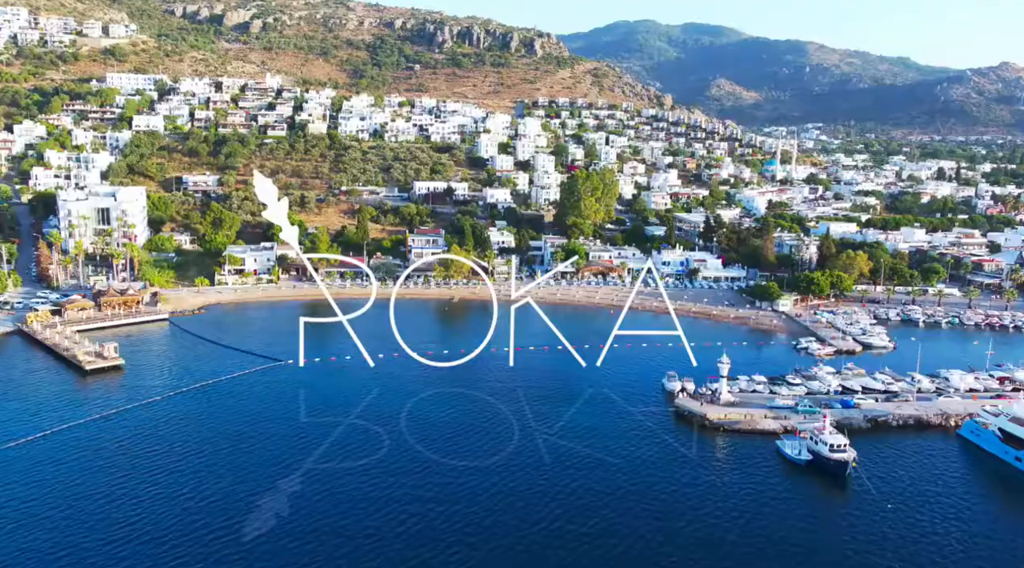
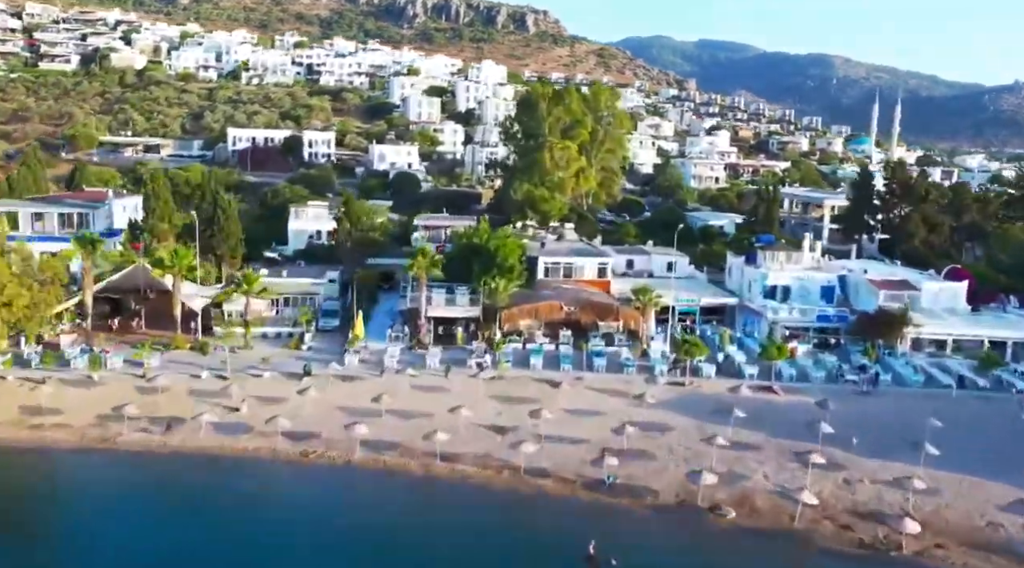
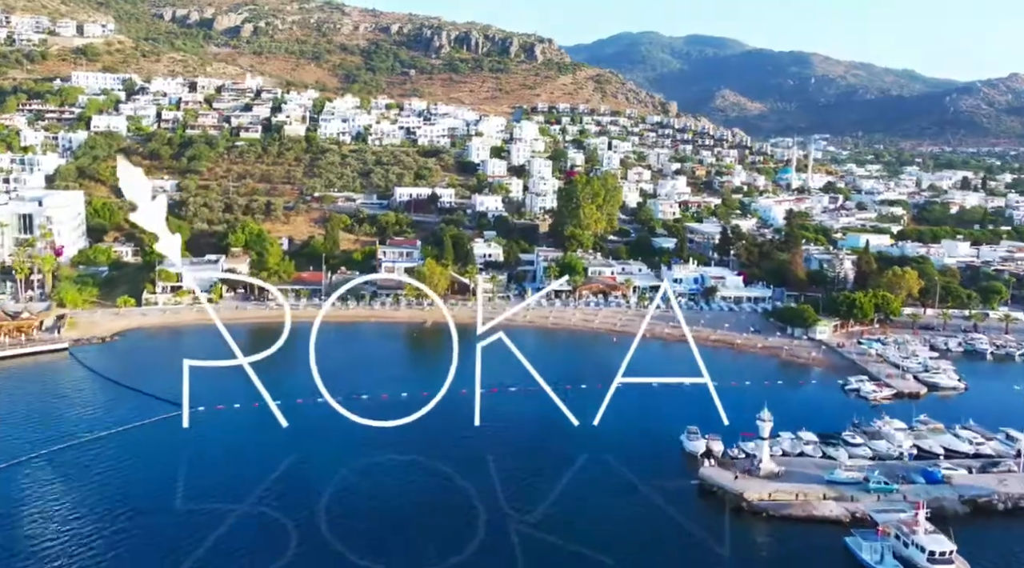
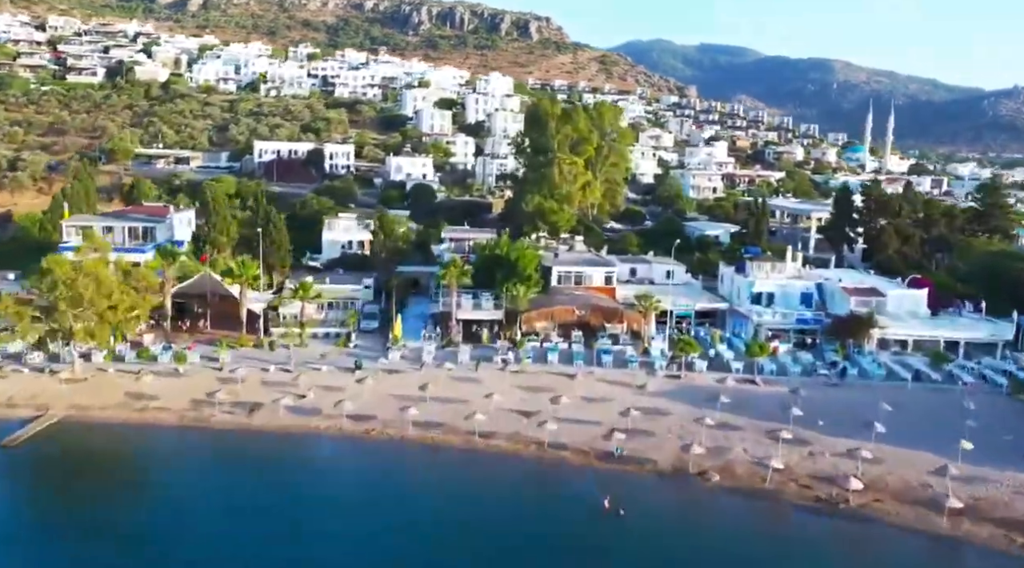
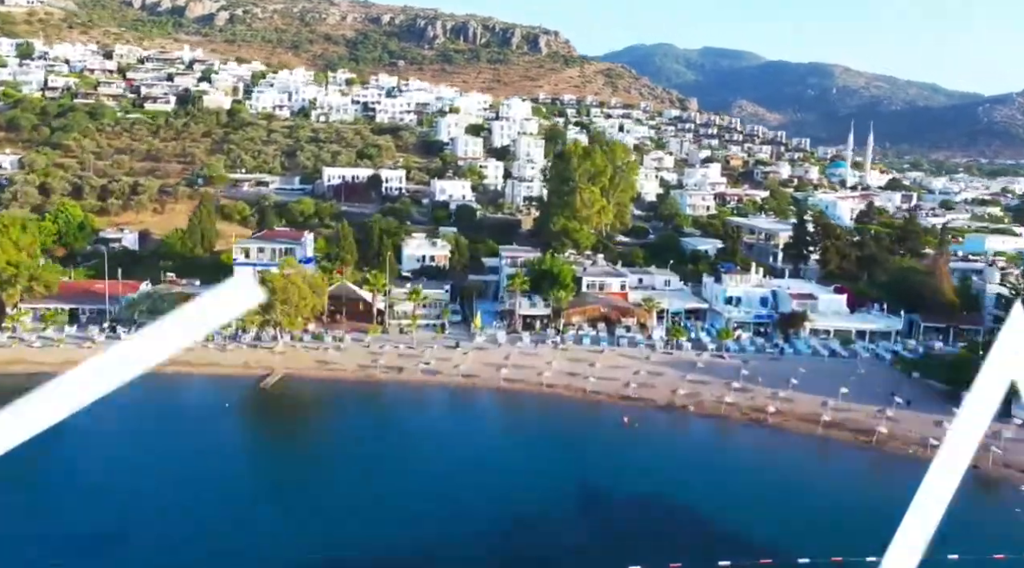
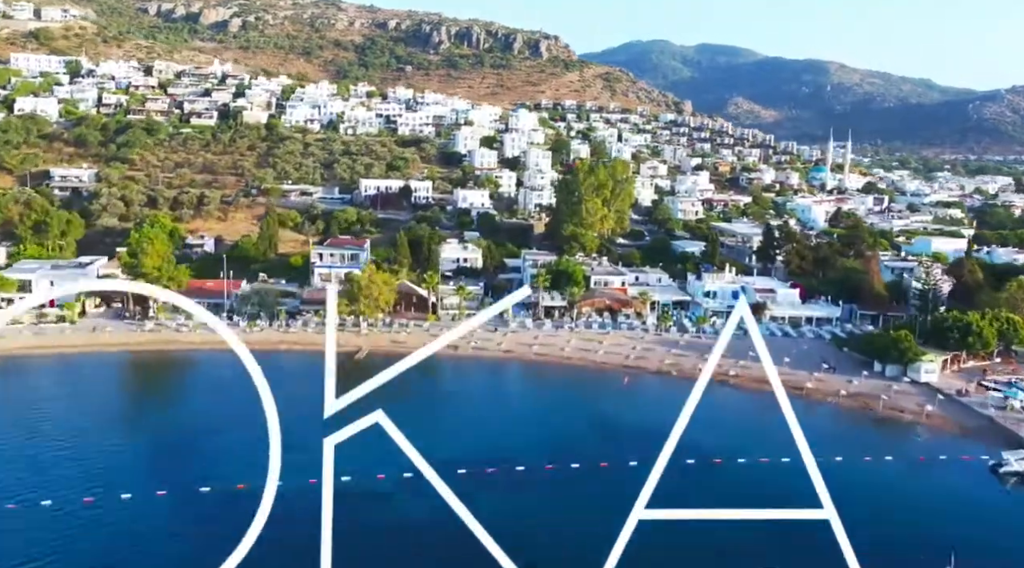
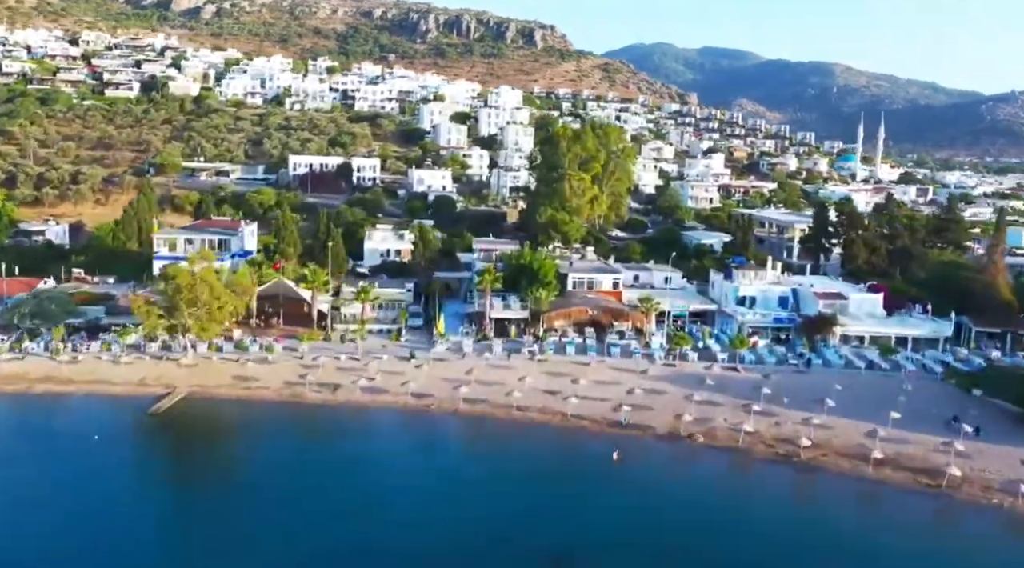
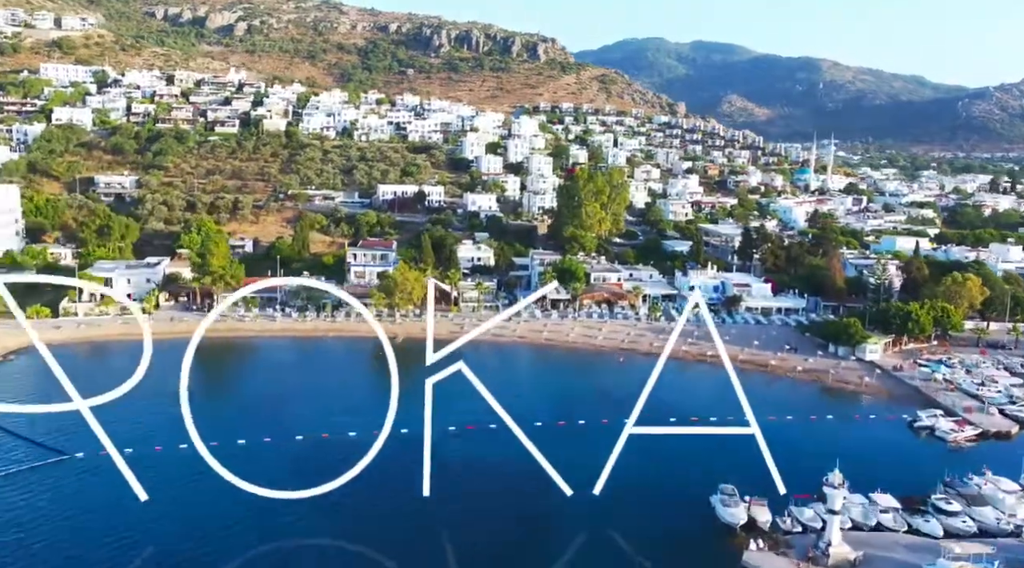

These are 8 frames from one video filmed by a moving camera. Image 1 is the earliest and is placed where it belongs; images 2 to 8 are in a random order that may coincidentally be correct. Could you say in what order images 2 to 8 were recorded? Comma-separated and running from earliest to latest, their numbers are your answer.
3, 8, 6, 5, 7, 4, 2
